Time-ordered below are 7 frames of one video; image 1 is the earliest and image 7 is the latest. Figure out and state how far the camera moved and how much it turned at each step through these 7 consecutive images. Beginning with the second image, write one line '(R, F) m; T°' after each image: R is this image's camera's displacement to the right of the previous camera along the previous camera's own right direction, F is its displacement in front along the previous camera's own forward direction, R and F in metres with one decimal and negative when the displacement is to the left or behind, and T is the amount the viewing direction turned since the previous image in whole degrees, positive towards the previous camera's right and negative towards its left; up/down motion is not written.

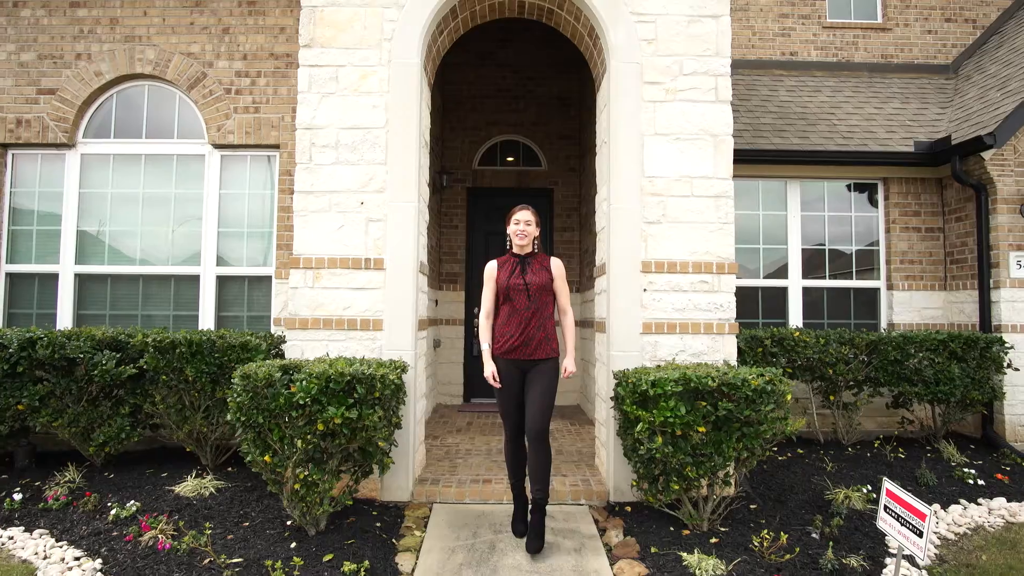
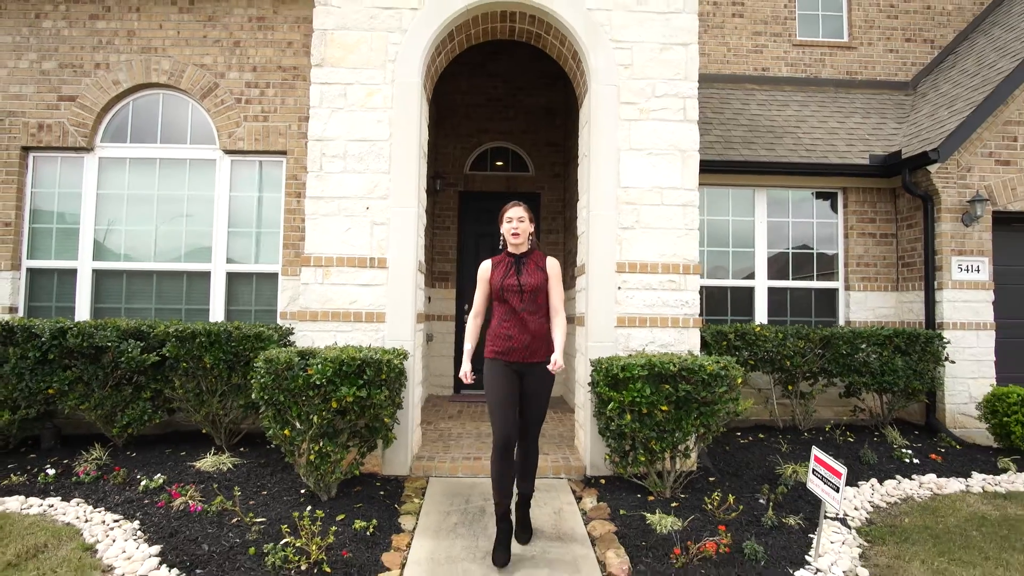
(0.0, -0.4) m; +1°
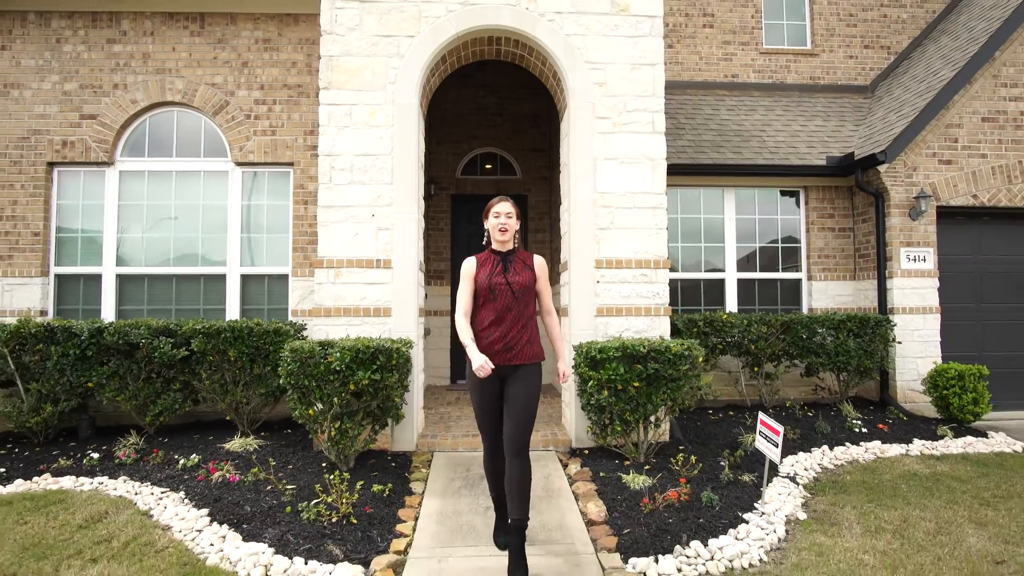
(0.0, -0.5) m; +1°
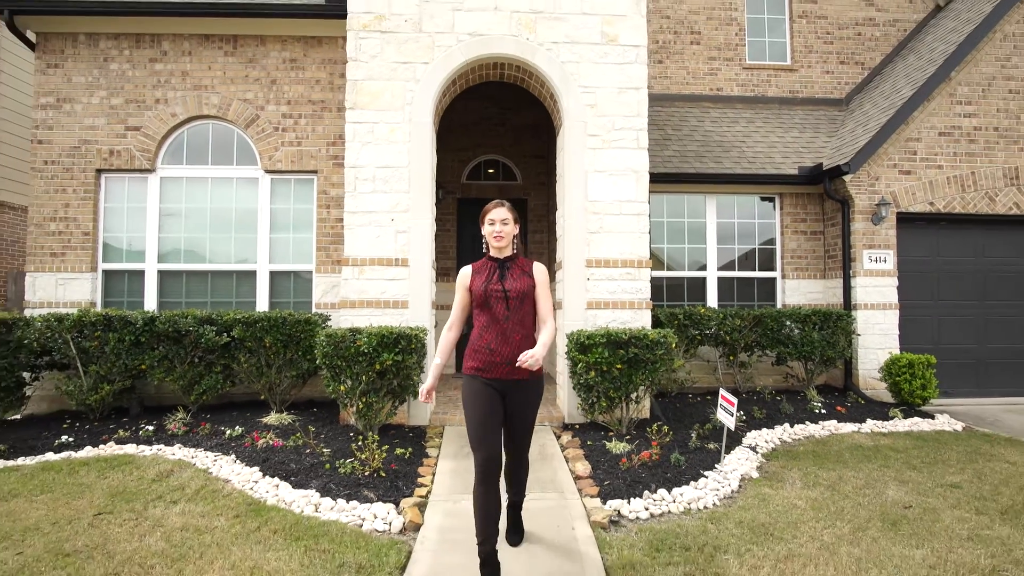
(0.0, -0.7) m; 0°
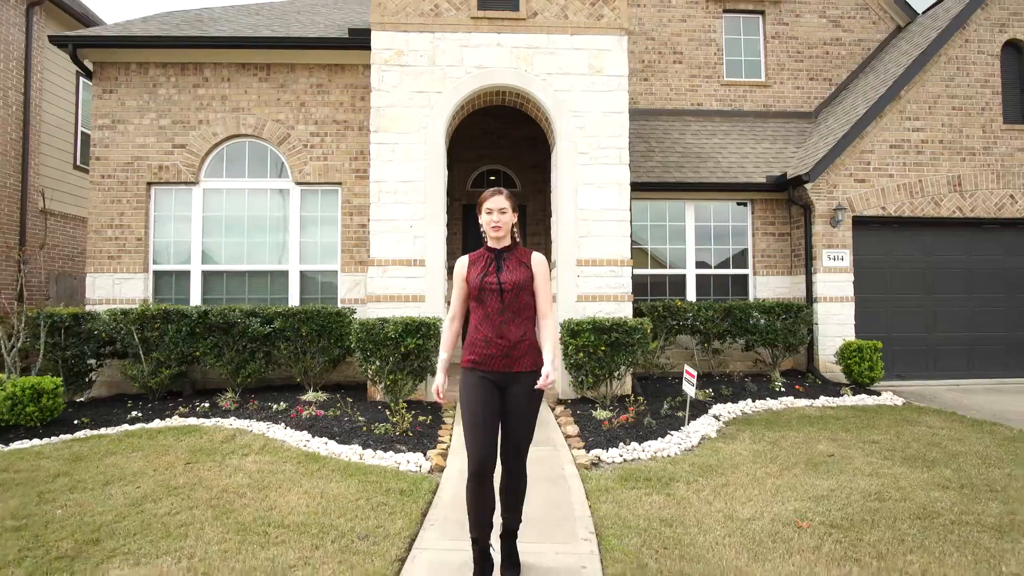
(0.0, -0.9) m; 0°
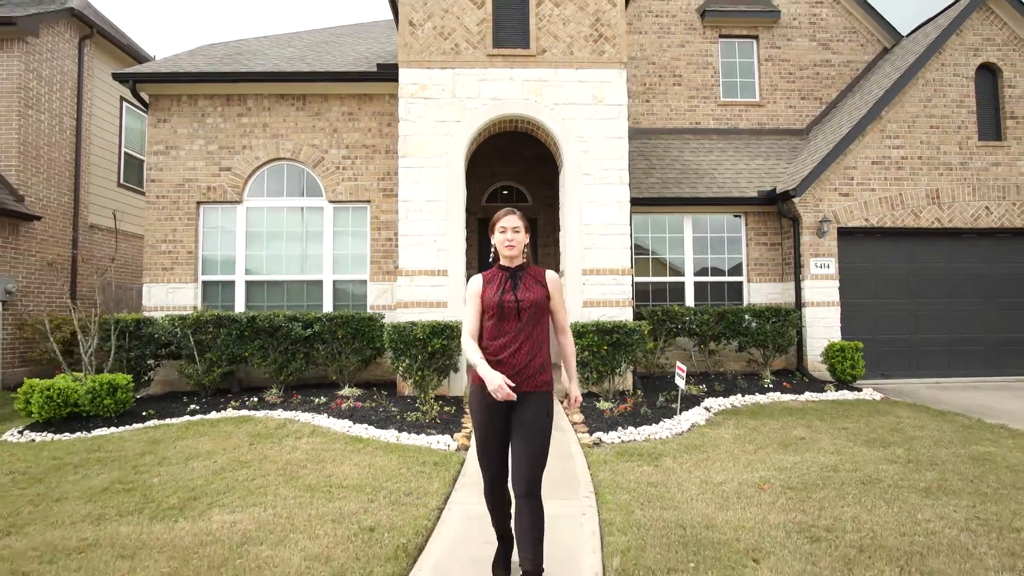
(0.0, -0.8) m; -1°
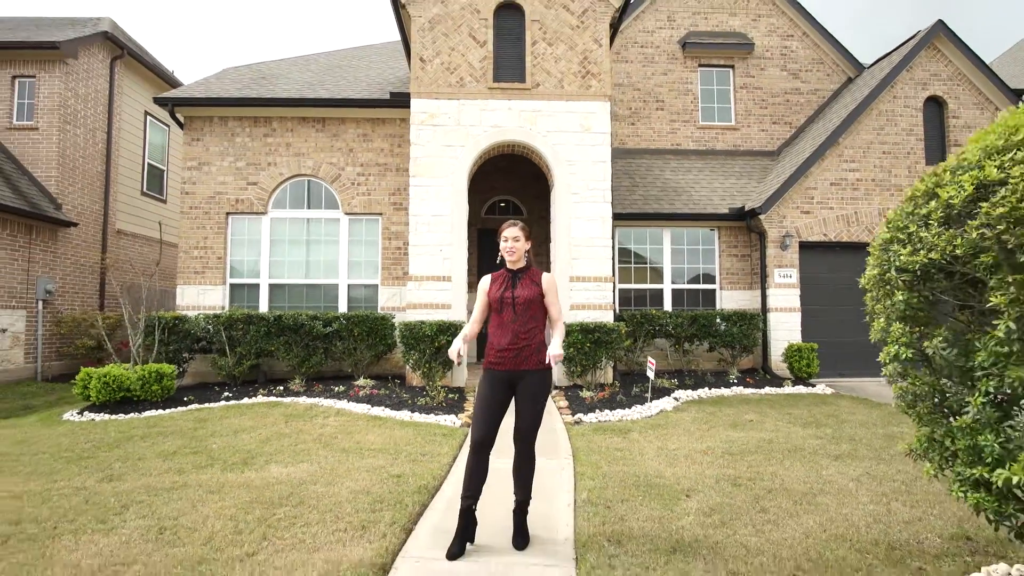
(0.0, -1.0) m; 0°
